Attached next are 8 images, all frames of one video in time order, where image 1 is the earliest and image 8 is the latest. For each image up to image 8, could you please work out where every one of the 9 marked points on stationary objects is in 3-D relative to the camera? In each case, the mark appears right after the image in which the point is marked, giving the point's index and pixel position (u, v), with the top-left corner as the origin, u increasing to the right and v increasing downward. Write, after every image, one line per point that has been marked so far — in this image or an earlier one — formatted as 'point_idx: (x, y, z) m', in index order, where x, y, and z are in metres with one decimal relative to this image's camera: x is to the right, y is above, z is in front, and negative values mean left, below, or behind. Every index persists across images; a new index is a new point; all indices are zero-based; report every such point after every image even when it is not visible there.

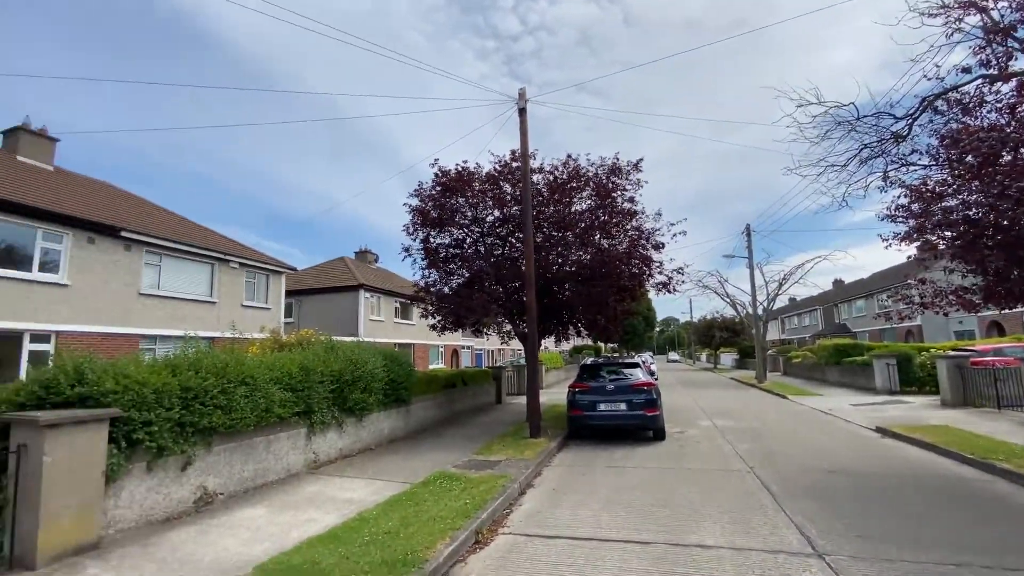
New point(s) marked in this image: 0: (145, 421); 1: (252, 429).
0: (-3.6, -1.3, +4.7) m
1: (-3.3, -1.8, +6.0) m
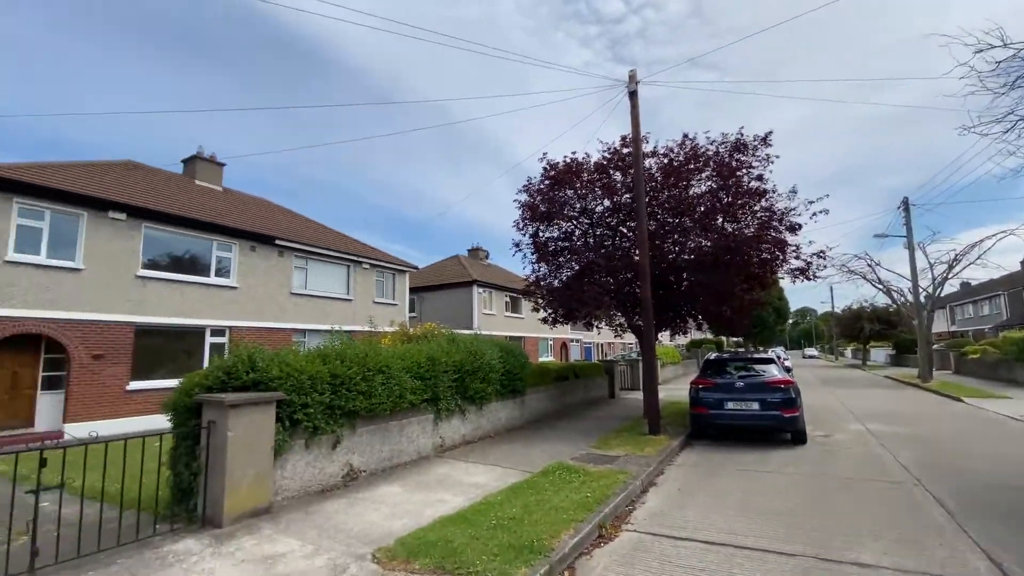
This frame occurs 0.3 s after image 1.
0: (-2.4, -1.3, +5.3) m
1: (-1.7, -1.8, +6.6) m
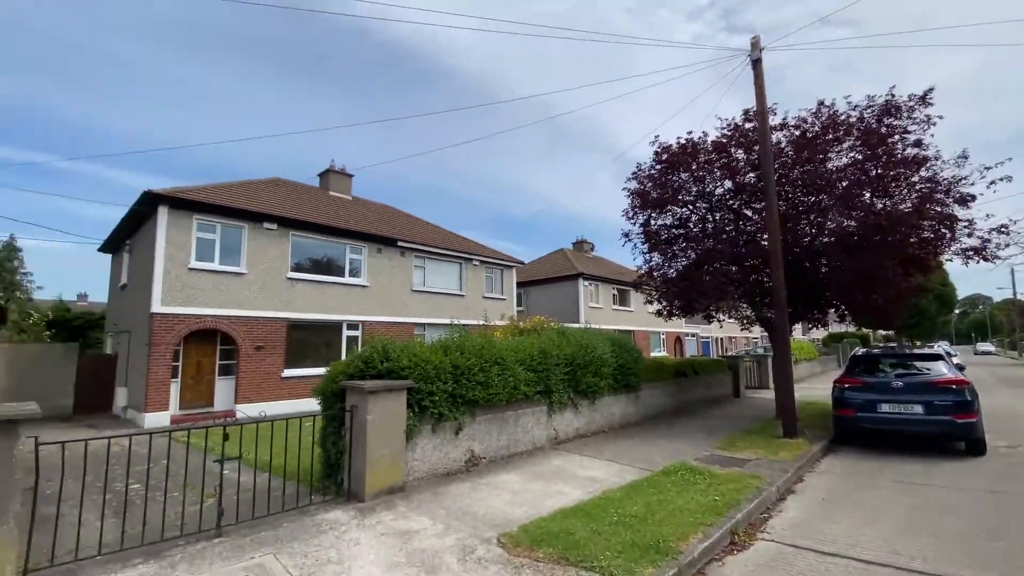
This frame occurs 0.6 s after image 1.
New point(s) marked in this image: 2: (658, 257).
0: (-1.0, -1.3, +5.7) m
1: (-0.1, -1.7, +6.8) m
2: (+3.7, +0.8, +11.8) m
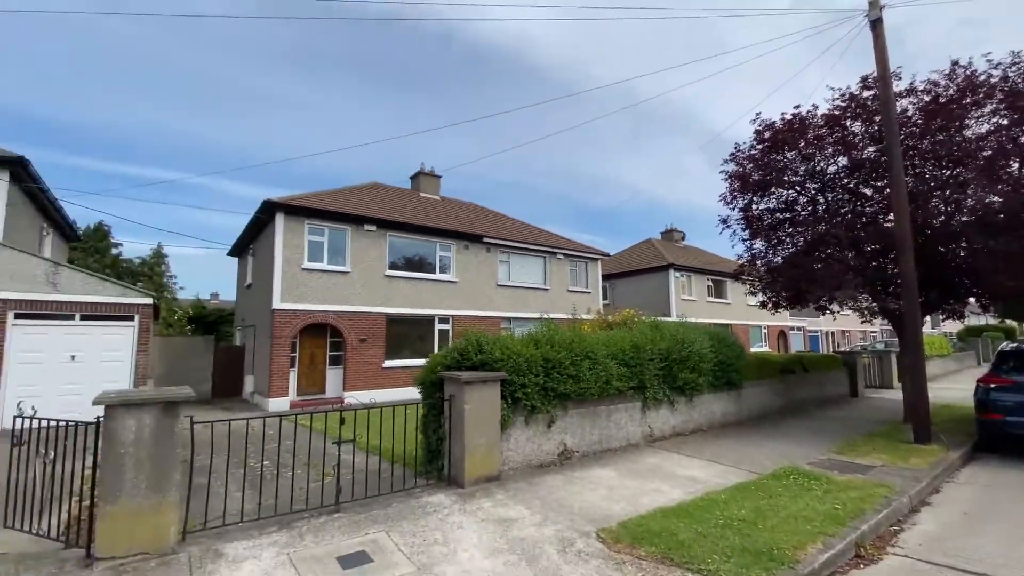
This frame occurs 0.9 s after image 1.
0: (+0.1, -1.2, +5.8) m
1: (+1.2, -1.6, +6.7) m
2: (+5.7, +1.0, +10.9) m
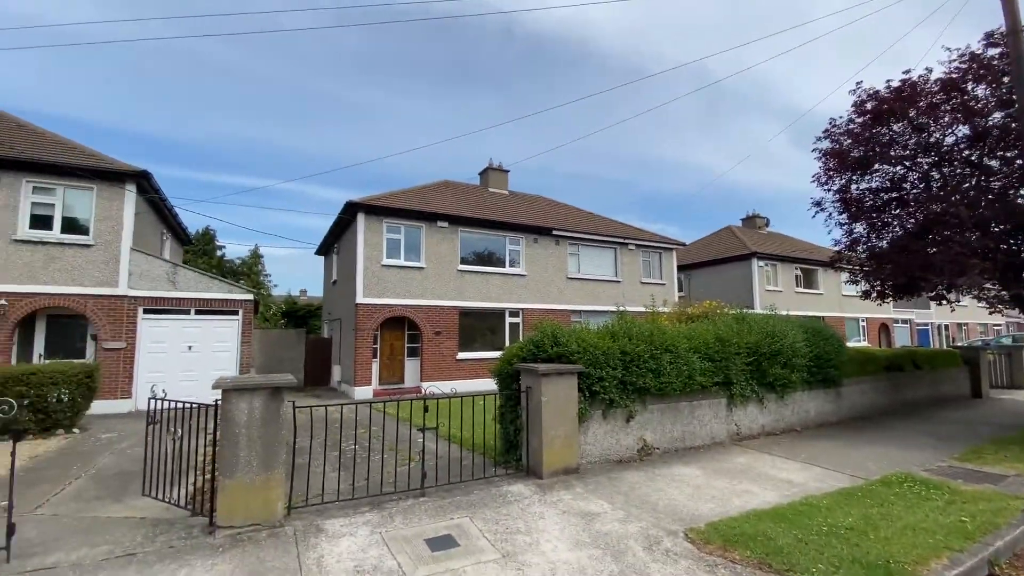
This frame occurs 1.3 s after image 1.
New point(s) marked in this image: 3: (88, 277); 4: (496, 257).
0: (+1.1, -1.1, +5.7) m
1: (+2.3, -1.4, +6.4) m
2: (+7.3, +1.3, +9.9) m
3: (-9.9, +0.3, +11.1) m
4: (-0.5, +1.1, +16.2) m
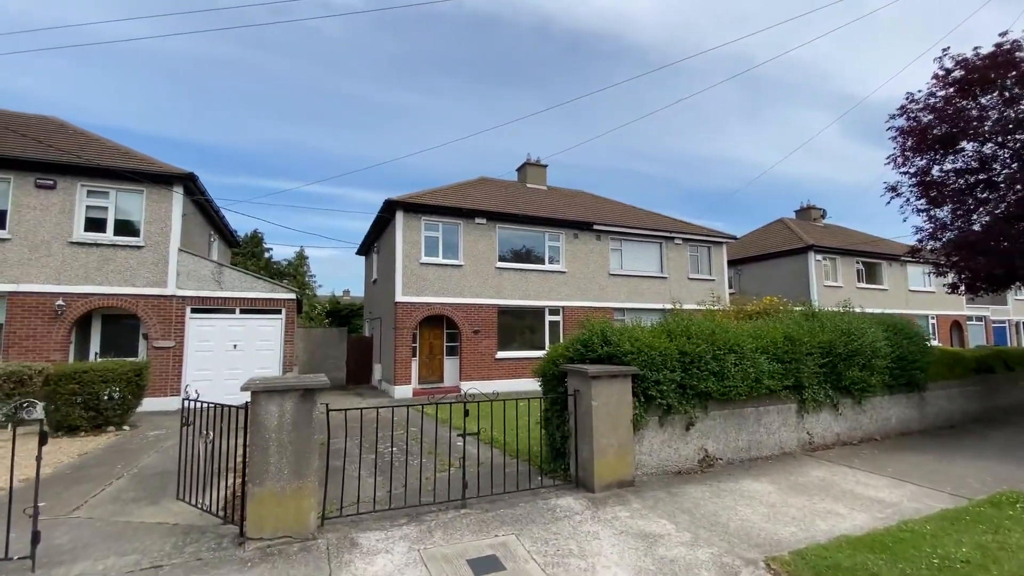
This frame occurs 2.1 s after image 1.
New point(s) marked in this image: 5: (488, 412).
0: (+1.6, -1.0, +5.1) m
1: (+2.8, -1.3, +5.8) m
2: (+8.1, +1.4, +8.9) m
3: (-9.0, +0.3, +11.4) m
4: (+0.8, +1.1, +15.7) m
5: (-0.4, -2.1, +7.8) m
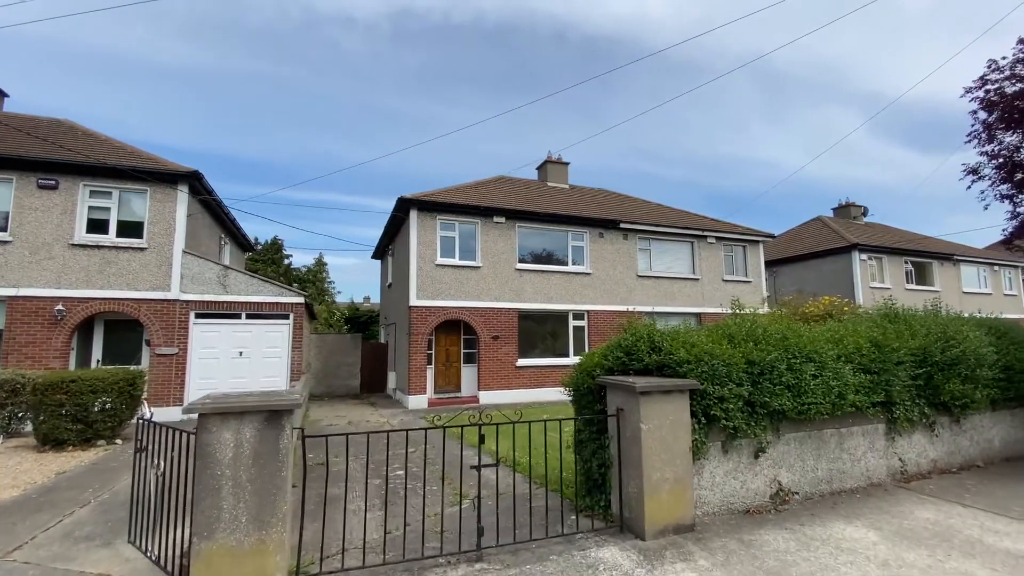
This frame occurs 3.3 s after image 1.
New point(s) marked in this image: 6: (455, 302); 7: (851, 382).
0: (+1.8, -0.9, +4.1) m
1: (+3.1, -1.3, +4.7) m
2: (+8.5, +1.4, +7.6) m
3: (-8.5, +0.2, +10.8) m
4: (+1.5, +1.0, +14.8) m
5: (-0.1, -2.1, +6.9) m
6: (-1.6, -0.4, +13.2) m
7: (+3.4, -0.9, +4.7) m
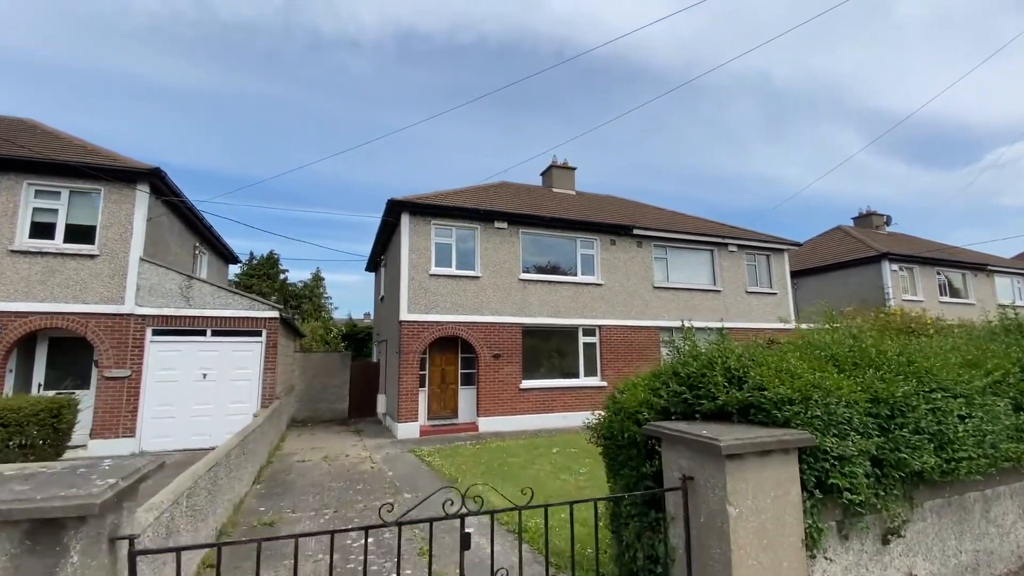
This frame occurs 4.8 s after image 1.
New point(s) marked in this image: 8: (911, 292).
0: (+1.8, -0.9, +2.7) m
1: (+3.1, -1.3, +3.2) m
2: (+8.5, +1.4, +6.2) m
3: (-8.4, -0.1, +9.4) m
4: (+1.5, +0.7, +13.4) m
5: (0.0, -2.1, +5.4) m
6: (-1.5, -0.7, +11.8) m
7: (+3.4, -0.9, +3.3) m
8: (+15.6, -0.1, +18.4) m
